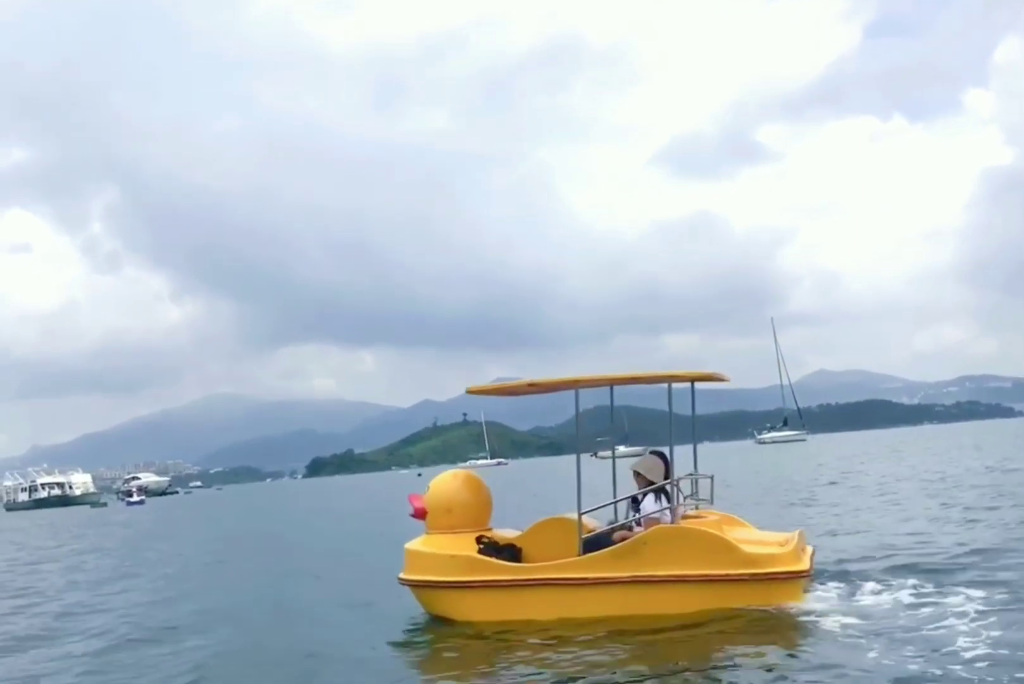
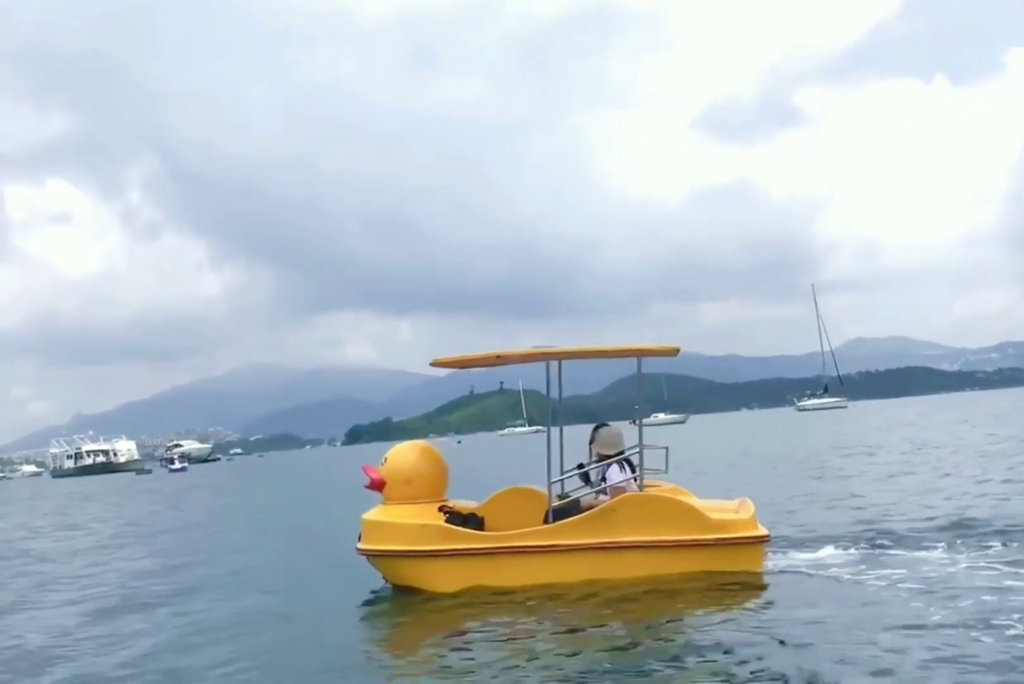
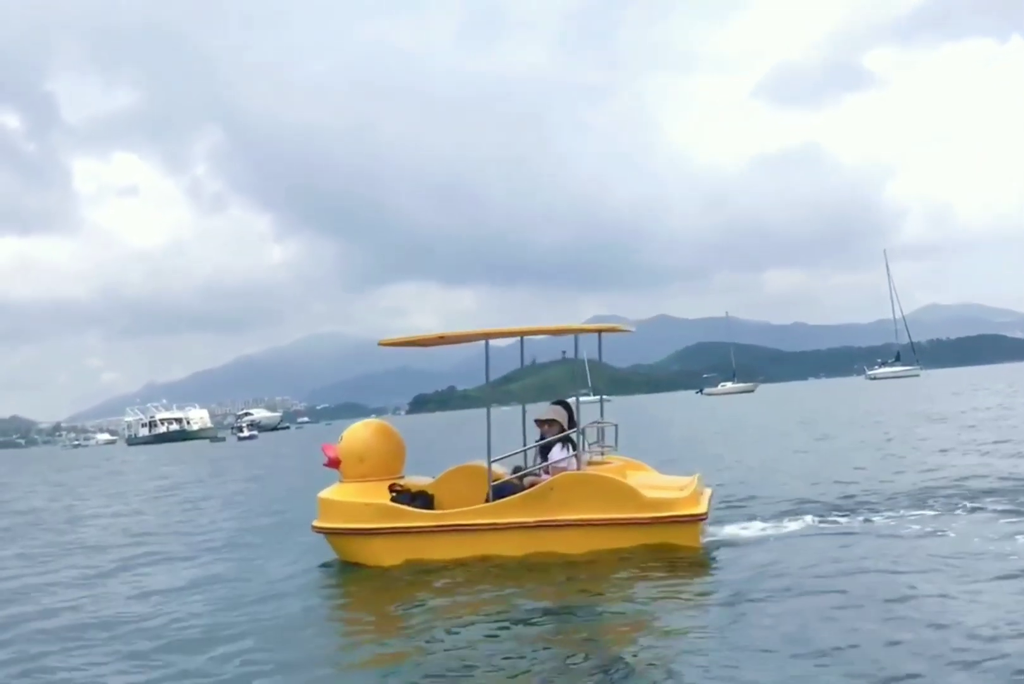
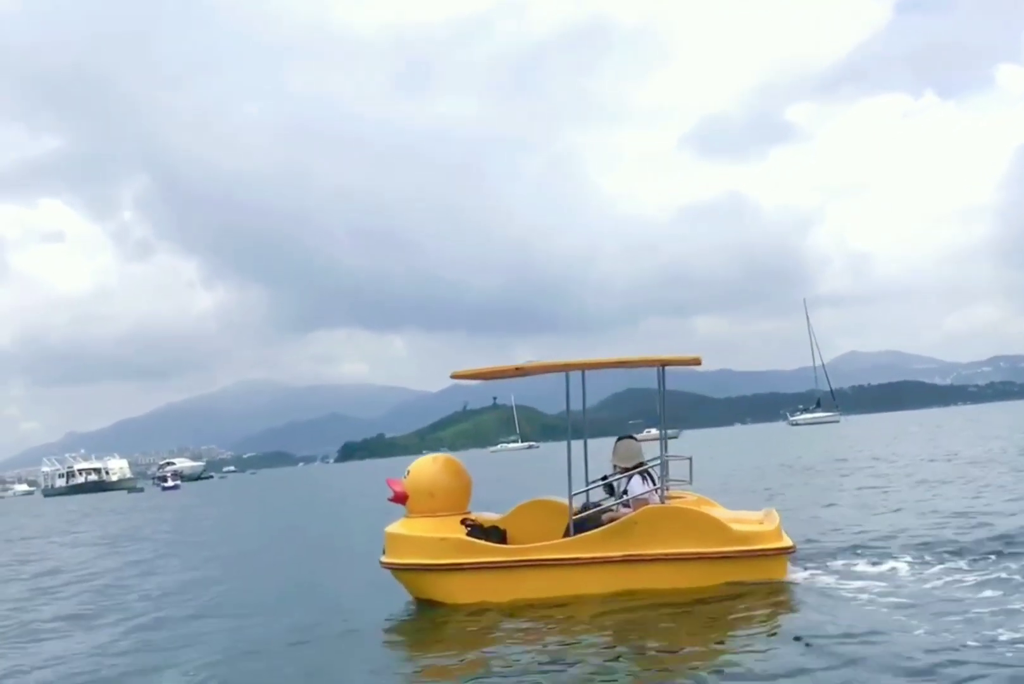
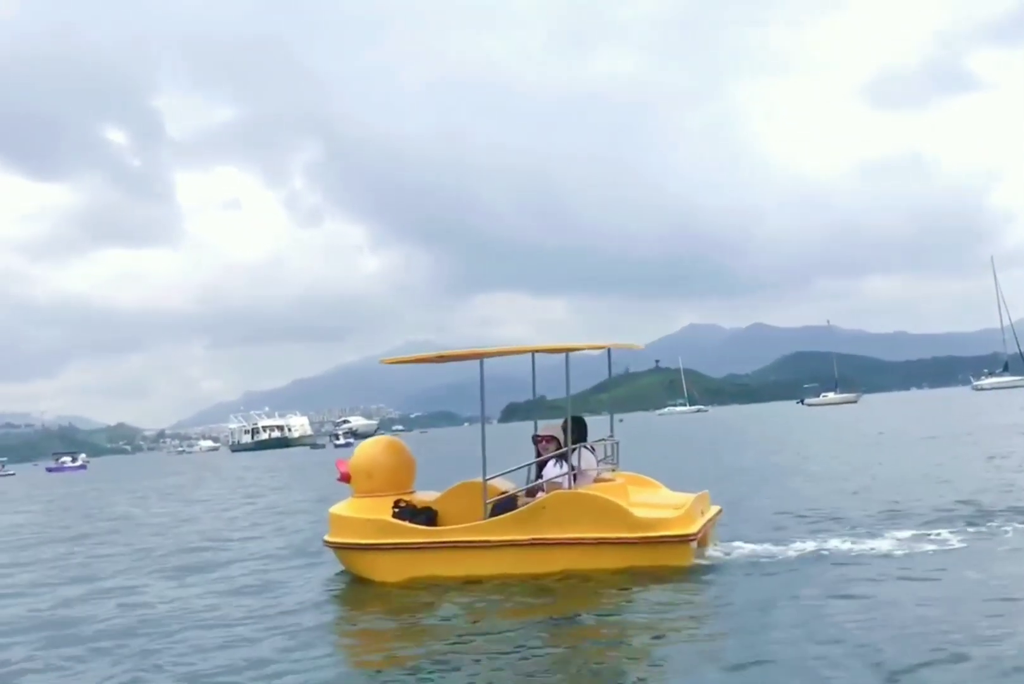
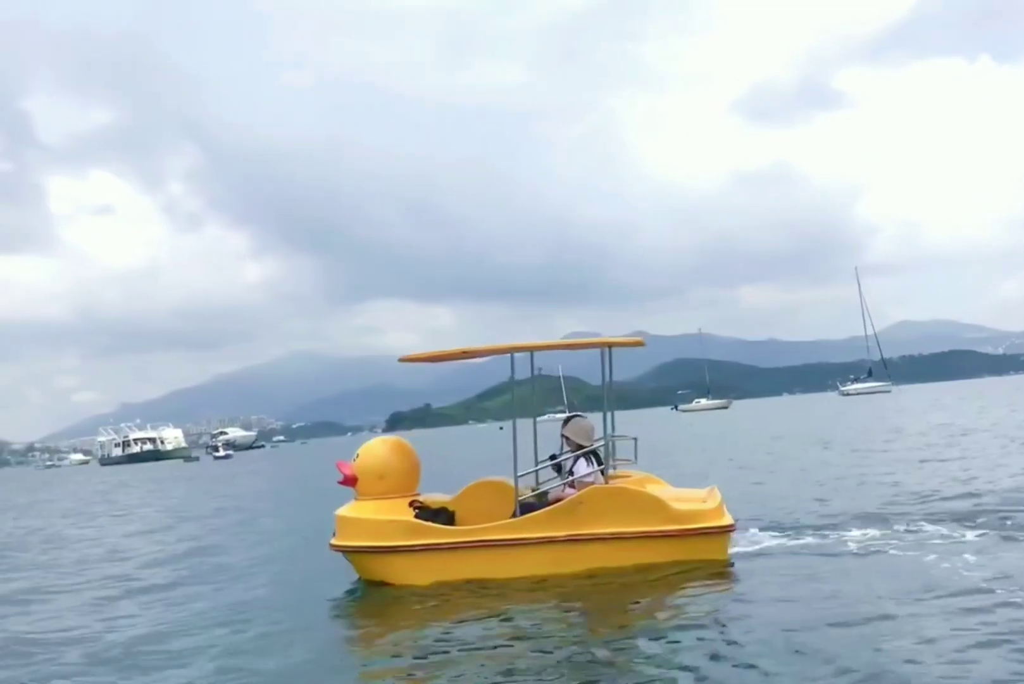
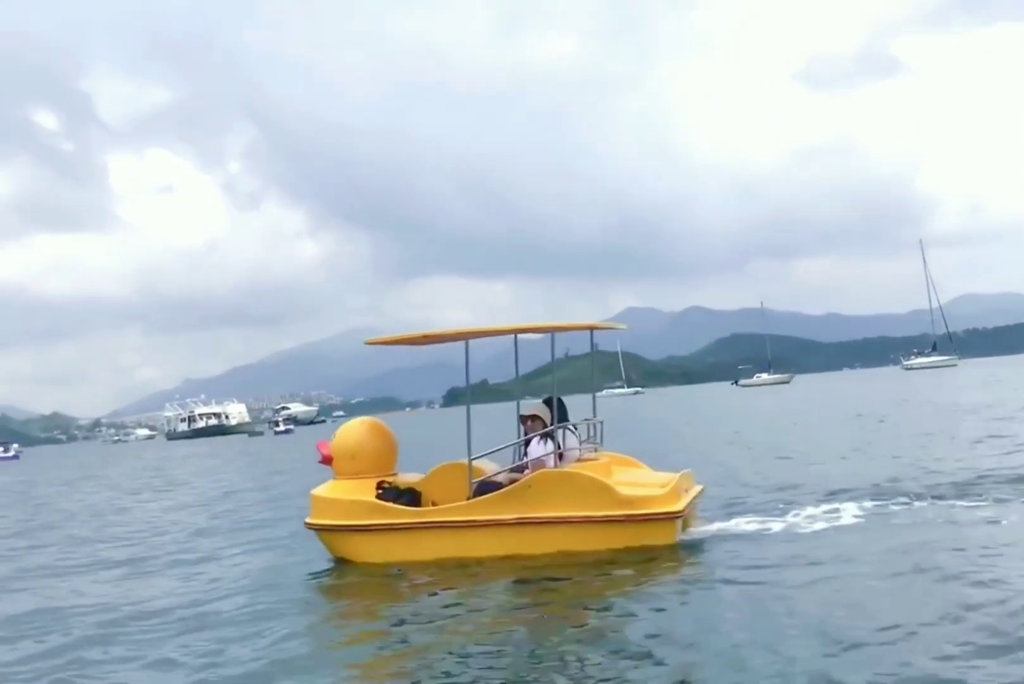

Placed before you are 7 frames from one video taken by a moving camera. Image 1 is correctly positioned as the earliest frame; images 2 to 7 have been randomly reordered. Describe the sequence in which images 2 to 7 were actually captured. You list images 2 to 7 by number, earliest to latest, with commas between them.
4, 2, 6, 3, 7, 5
